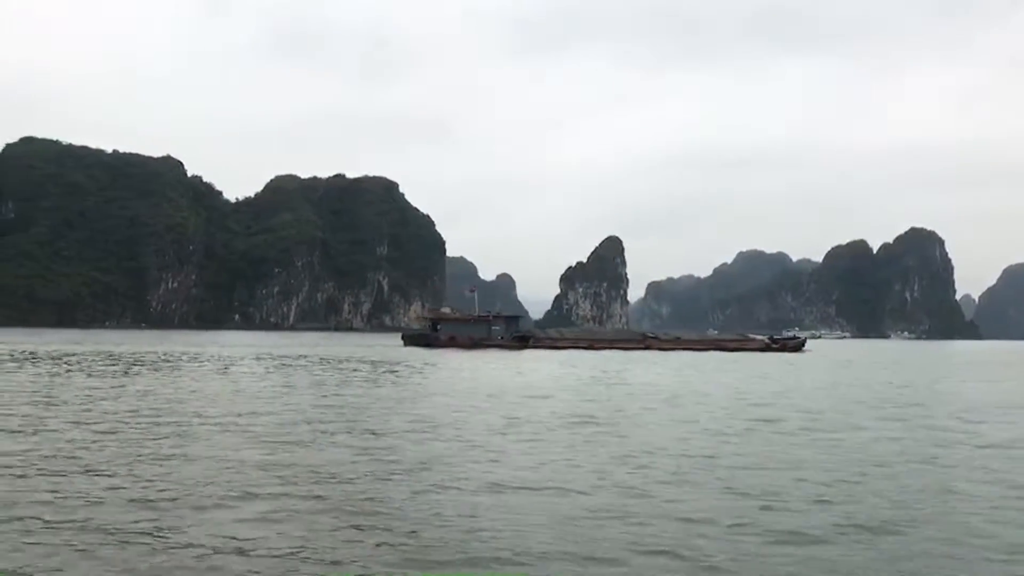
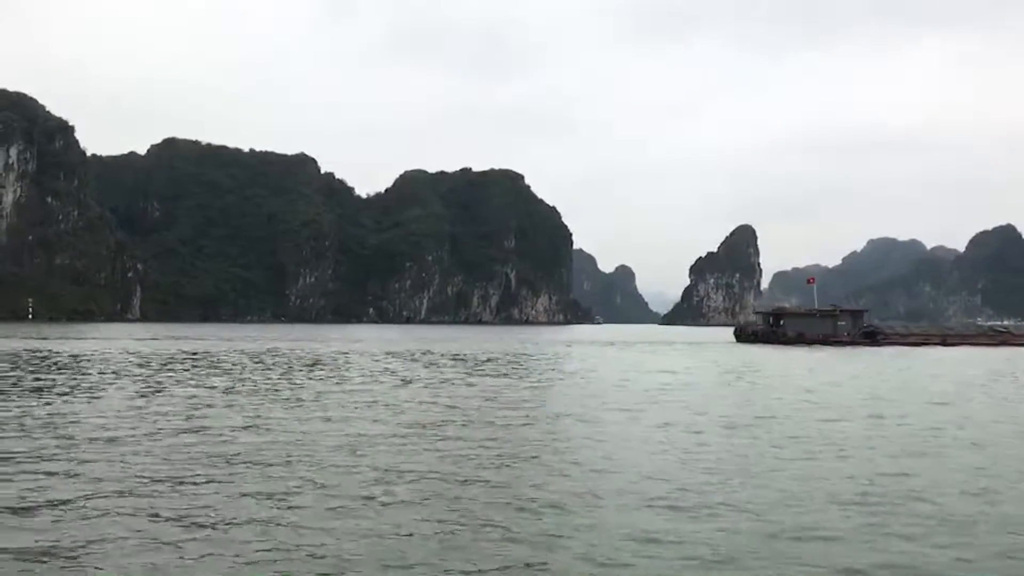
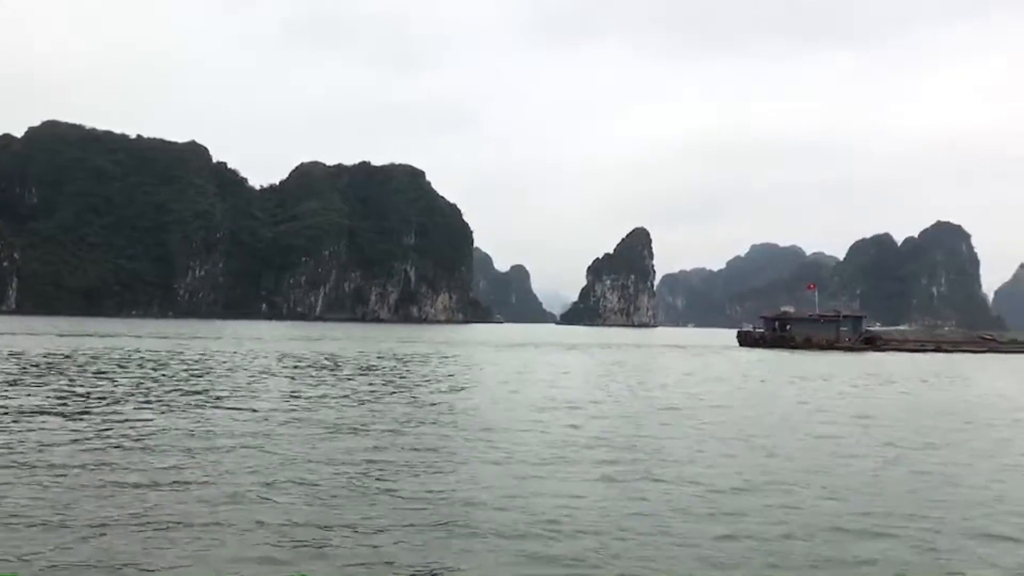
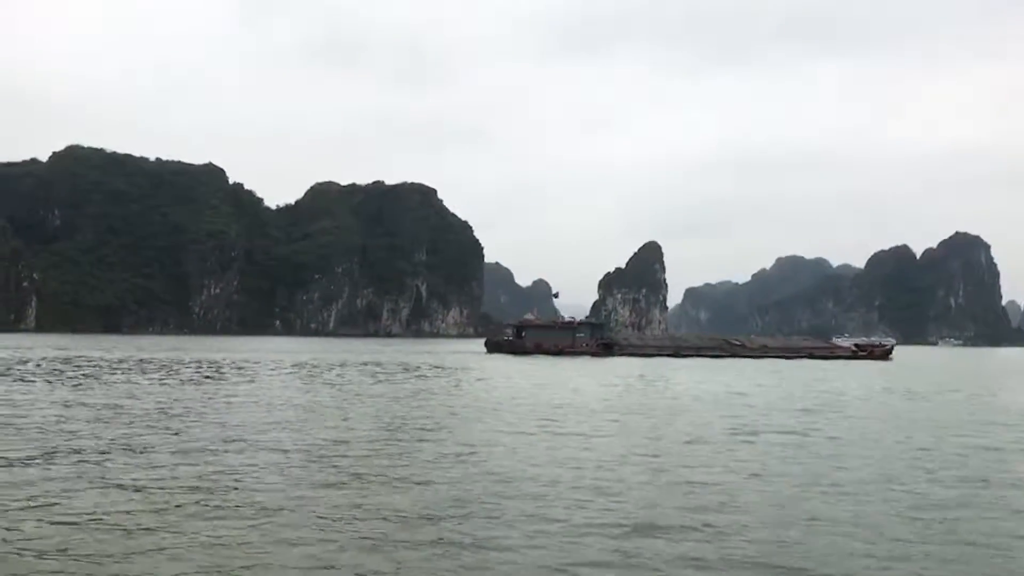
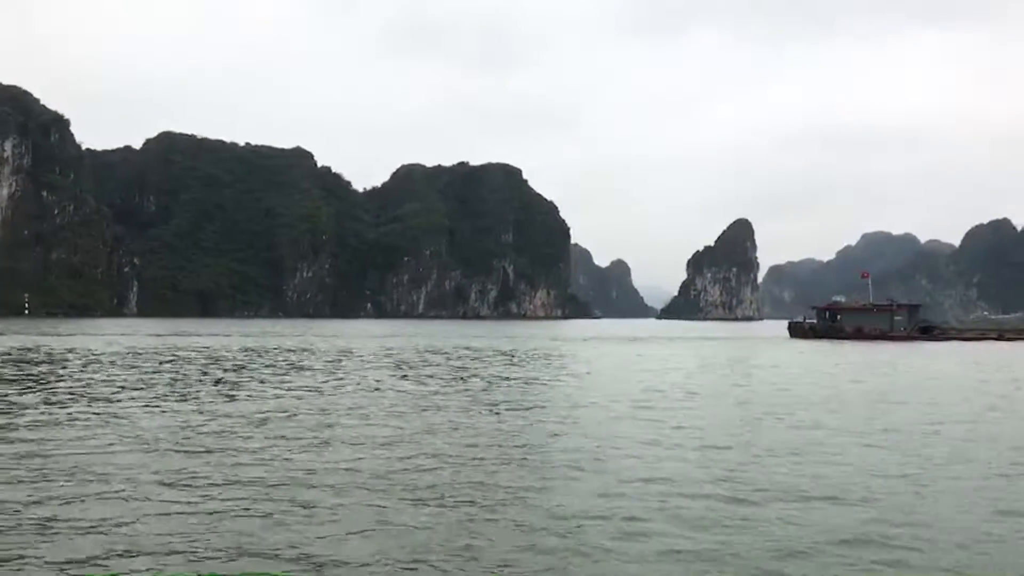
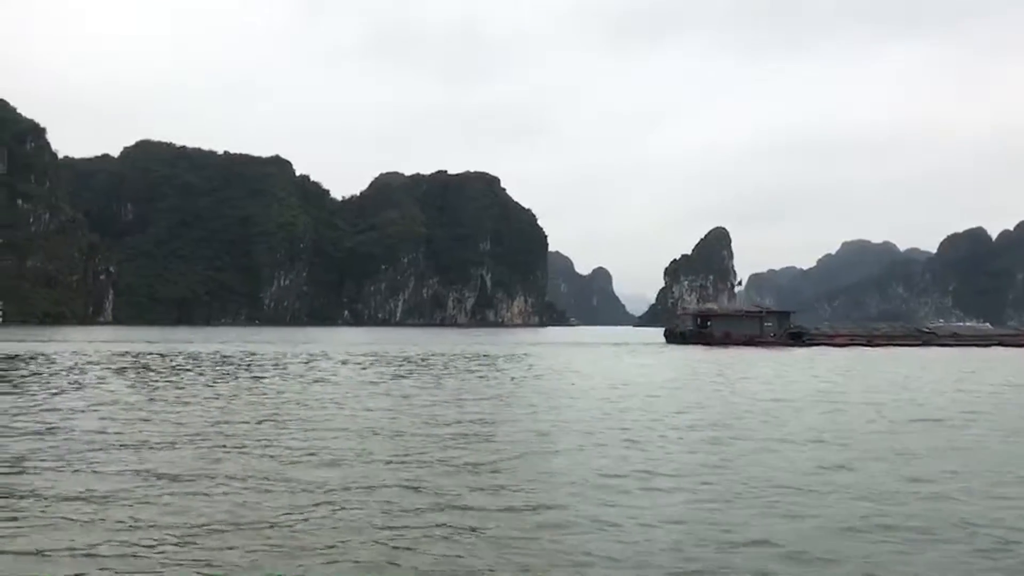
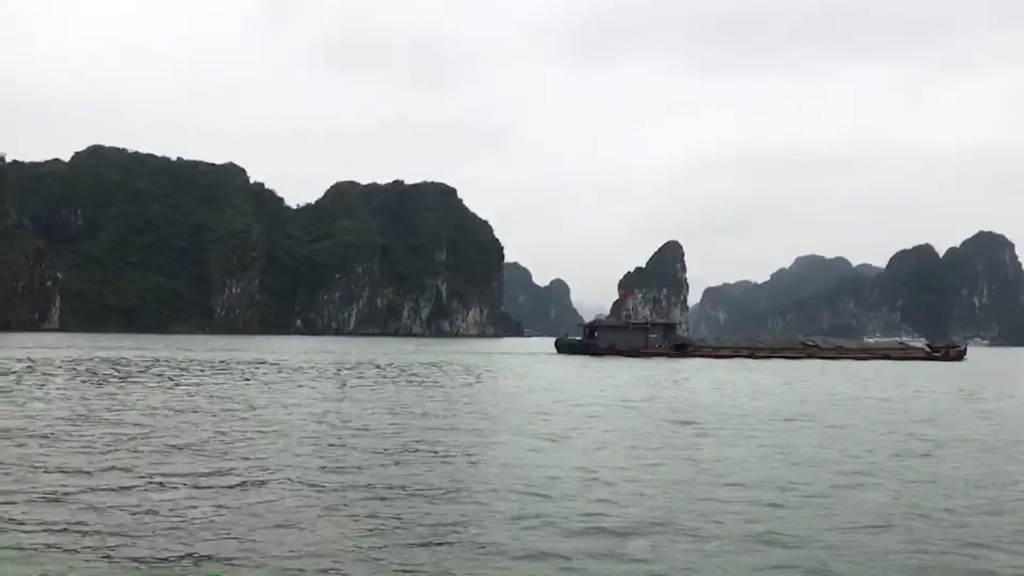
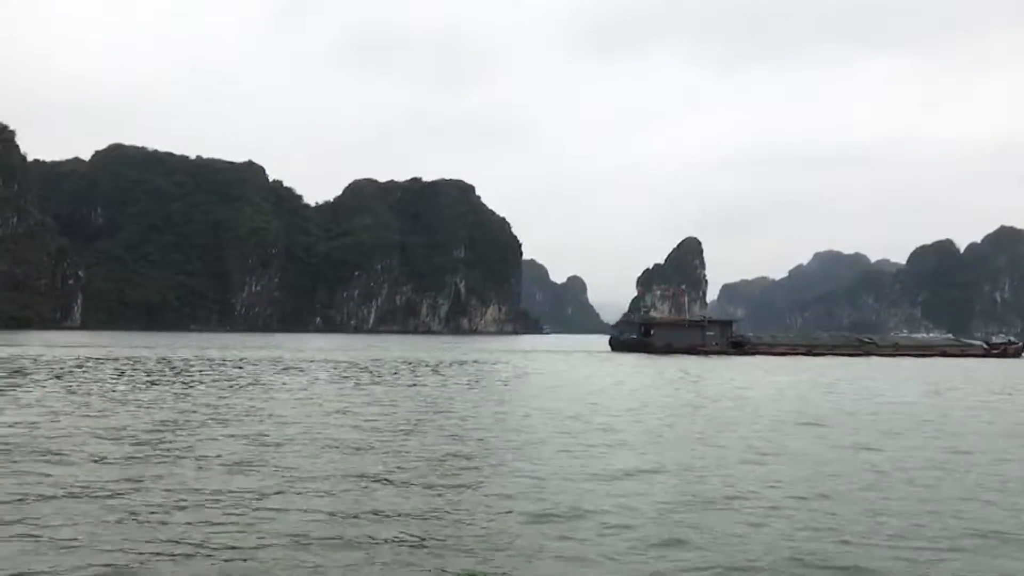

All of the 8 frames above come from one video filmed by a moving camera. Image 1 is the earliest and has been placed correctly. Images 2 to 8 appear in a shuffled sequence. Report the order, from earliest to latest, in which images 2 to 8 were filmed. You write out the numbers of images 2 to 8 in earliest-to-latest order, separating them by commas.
4, 7, 8, 6, 2, 5, 3
